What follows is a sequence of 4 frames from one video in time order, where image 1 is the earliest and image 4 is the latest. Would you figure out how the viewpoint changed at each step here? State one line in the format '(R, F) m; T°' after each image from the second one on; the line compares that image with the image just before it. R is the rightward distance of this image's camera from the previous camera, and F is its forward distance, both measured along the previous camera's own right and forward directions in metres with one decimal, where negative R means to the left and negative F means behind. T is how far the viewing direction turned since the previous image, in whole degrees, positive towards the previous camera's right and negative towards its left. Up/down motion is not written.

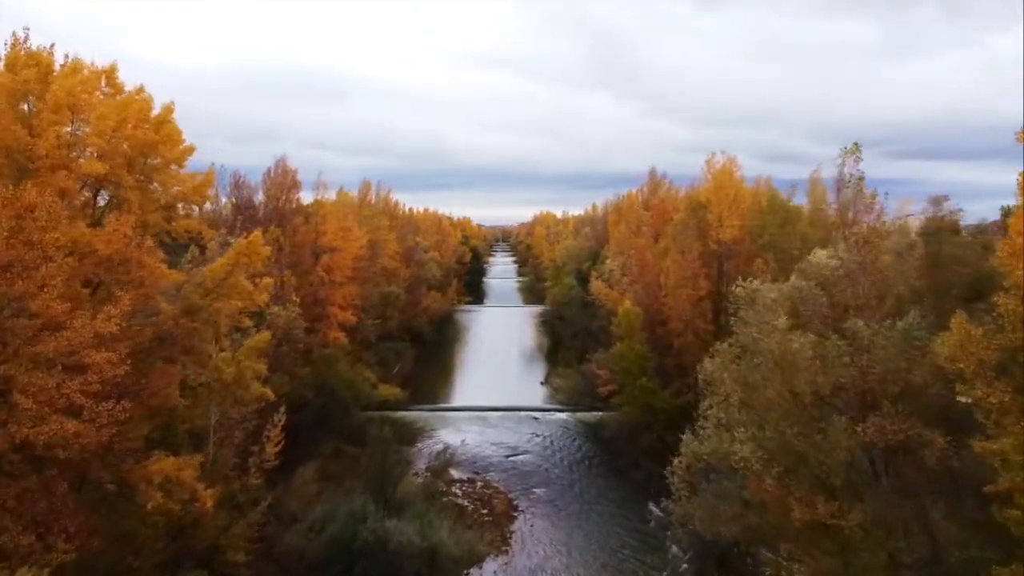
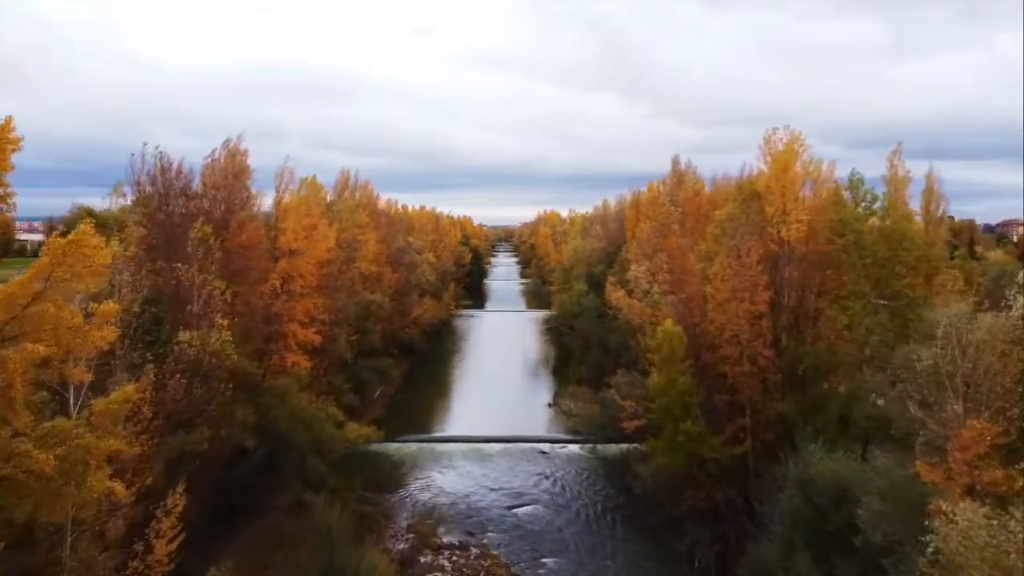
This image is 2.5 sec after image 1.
(-0.1, +6.1) m; 0°
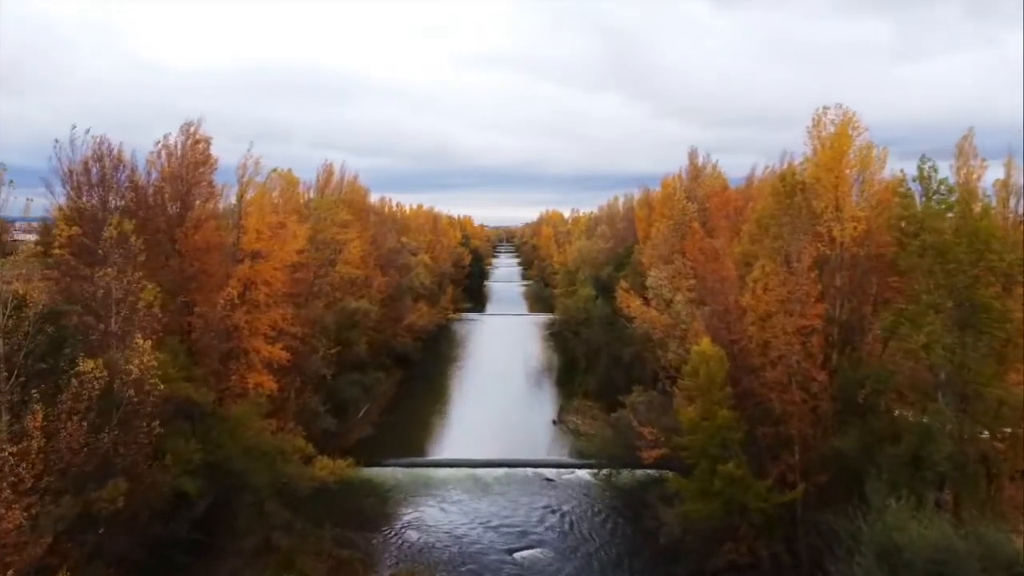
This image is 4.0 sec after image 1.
(0.0, +3.5) m; 0°
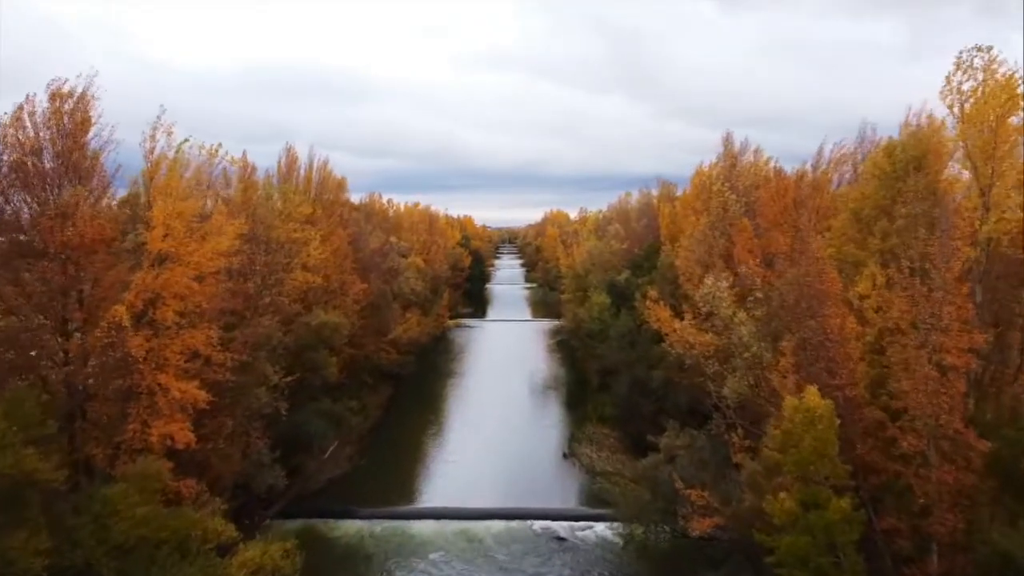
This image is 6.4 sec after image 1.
(0.0, +5.6) m; 0°
